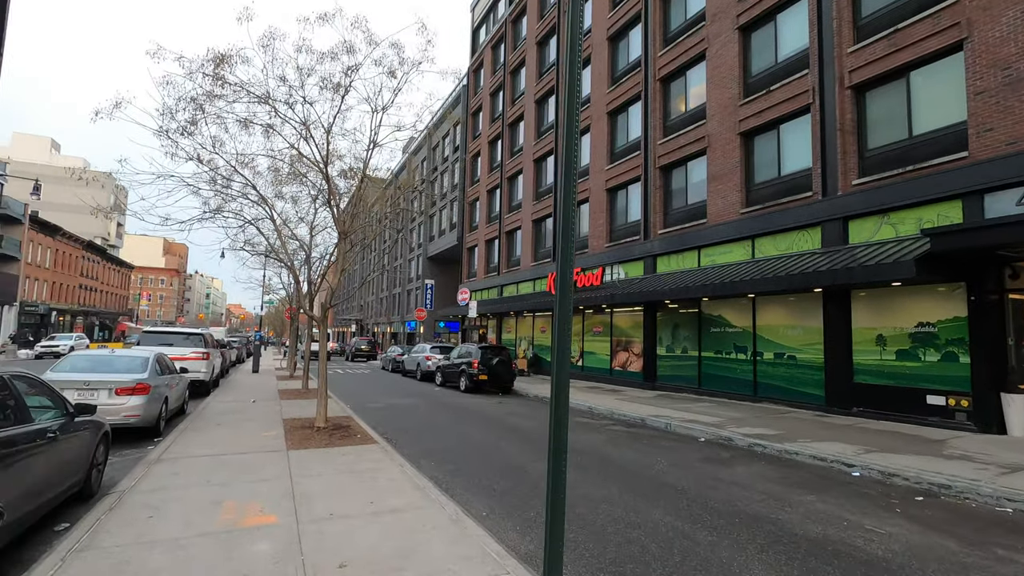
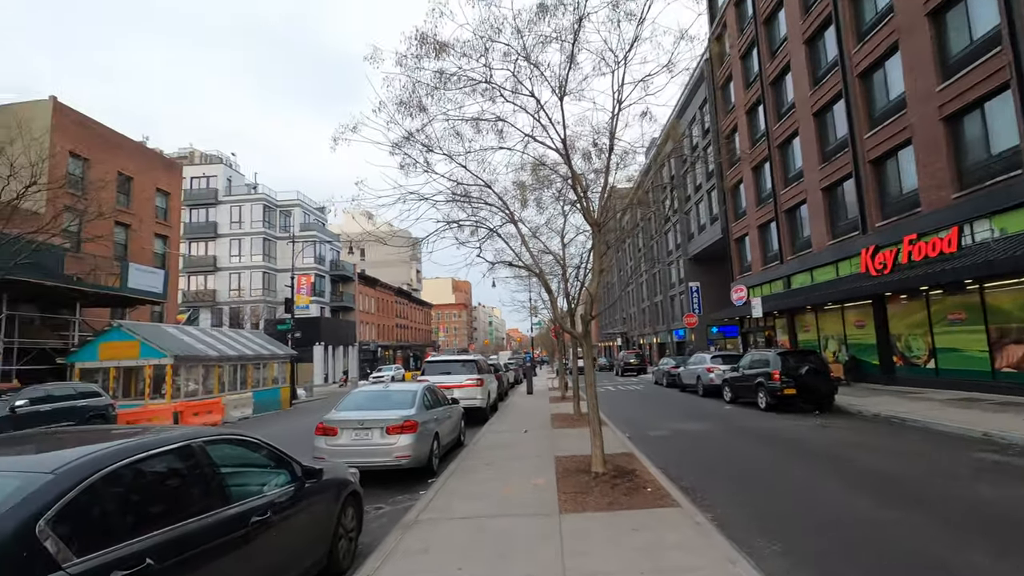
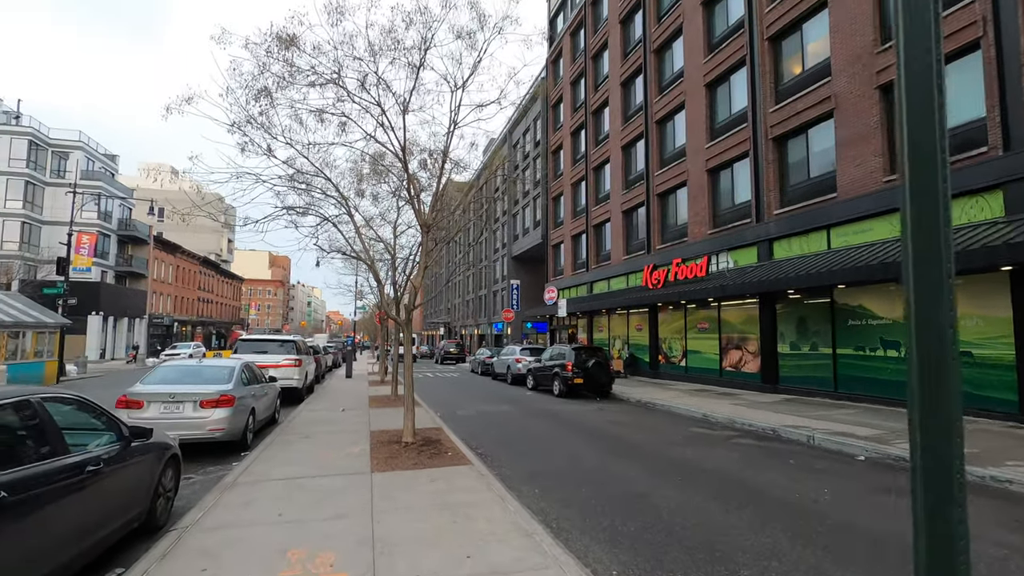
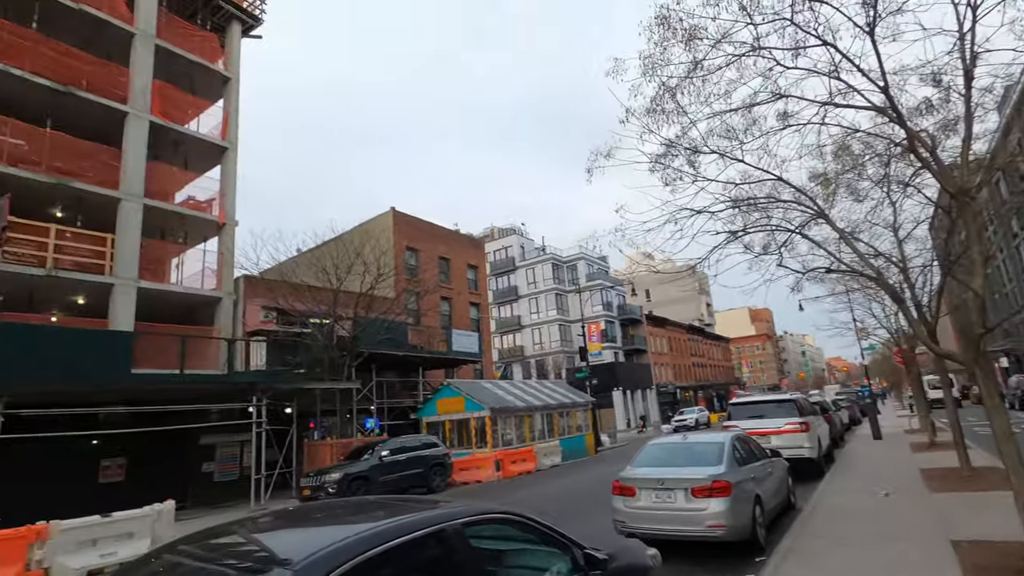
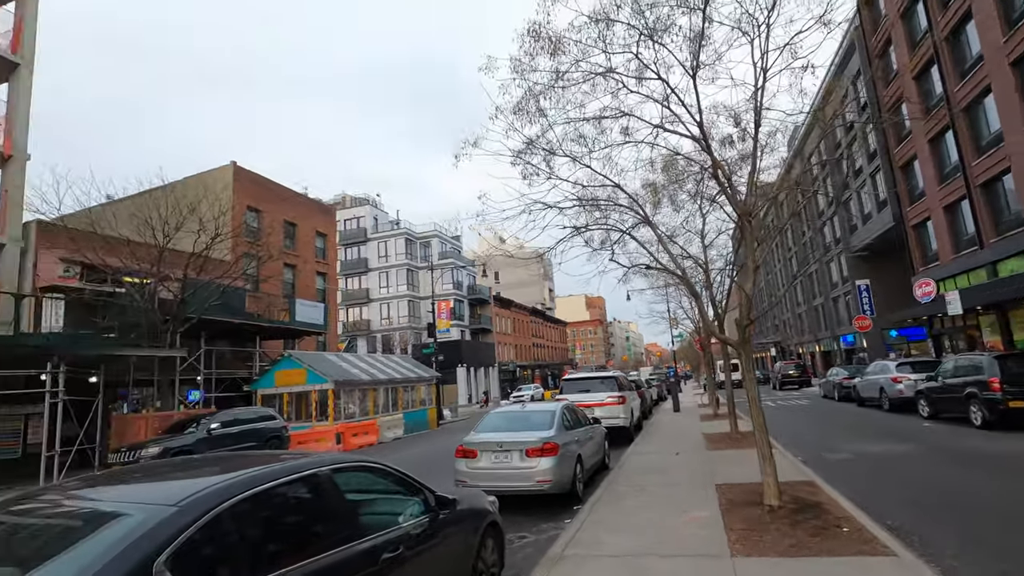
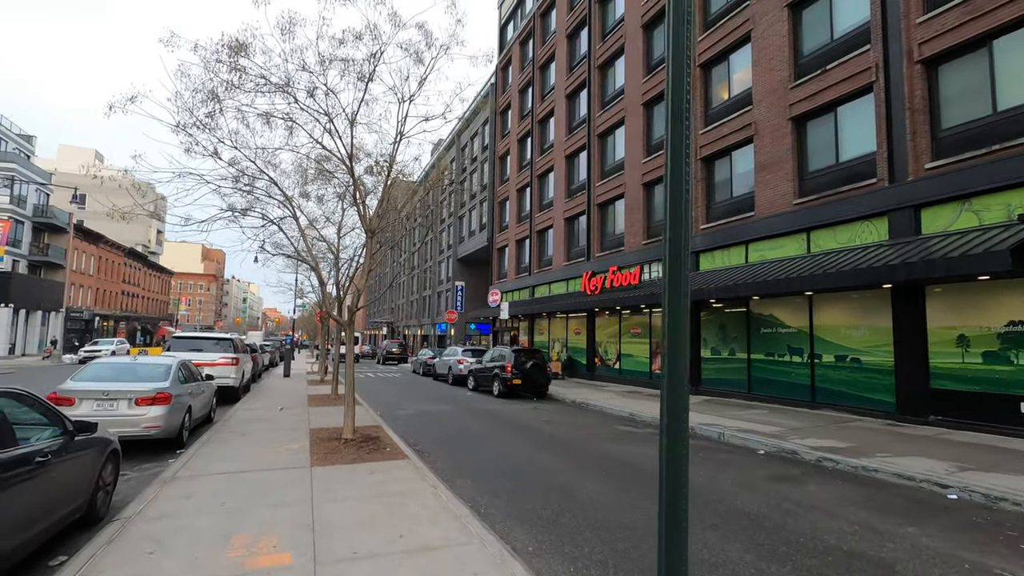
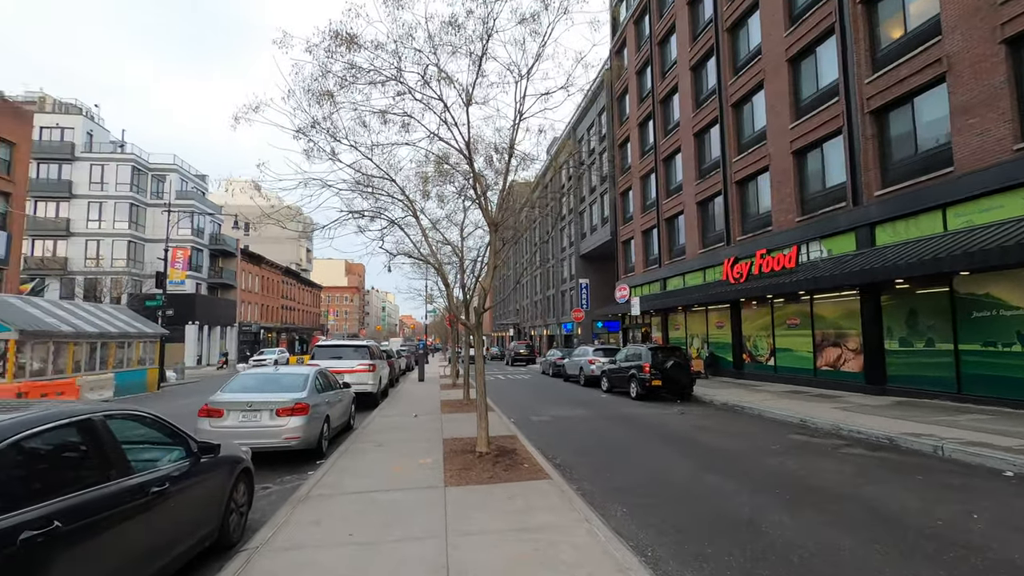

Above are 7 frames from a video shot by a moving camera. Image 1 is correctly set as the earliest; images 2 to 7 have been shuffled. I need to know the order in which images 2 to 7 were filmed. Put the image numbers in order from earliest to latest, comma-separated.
6, 3, 7, 2, 5, 4
